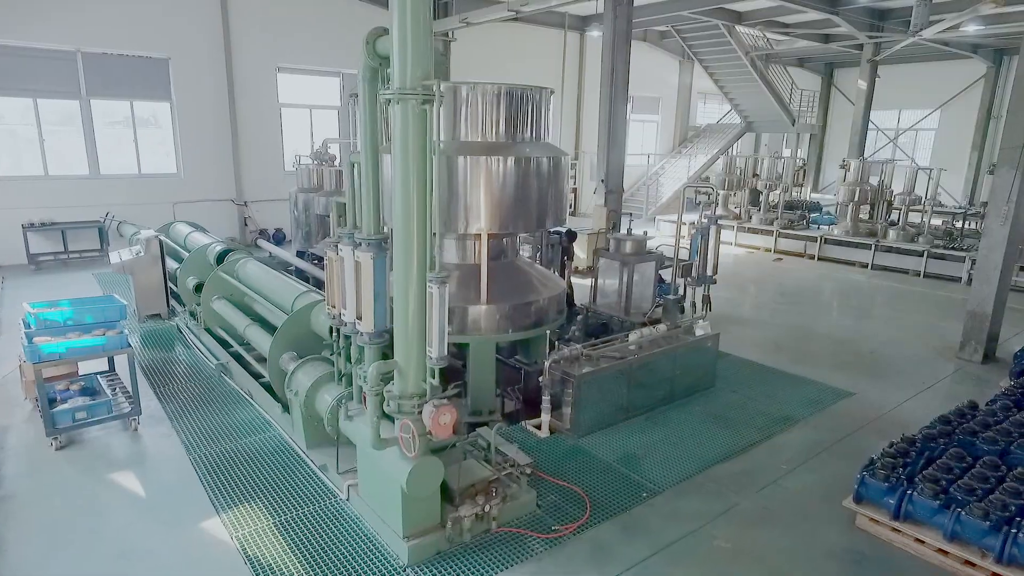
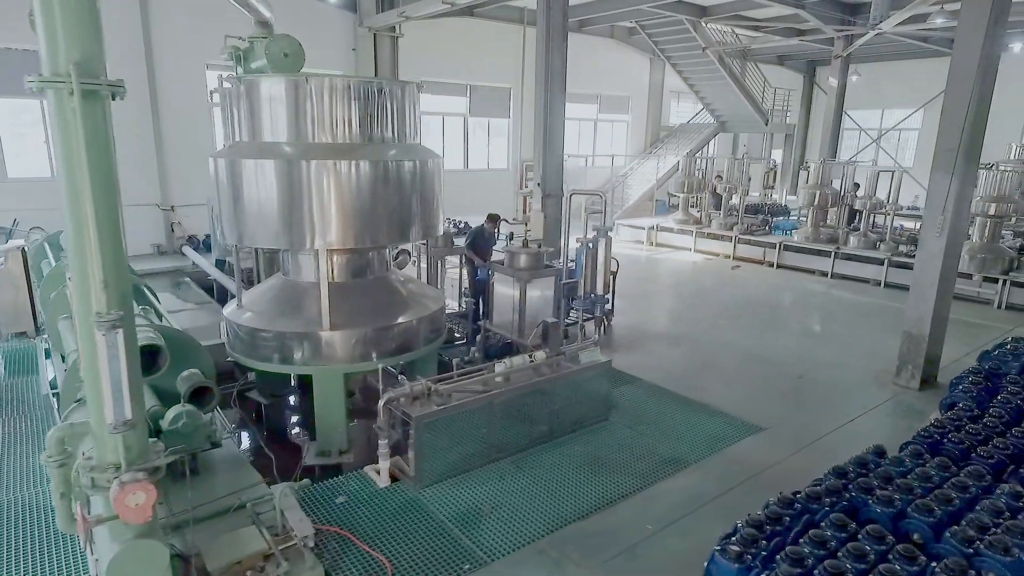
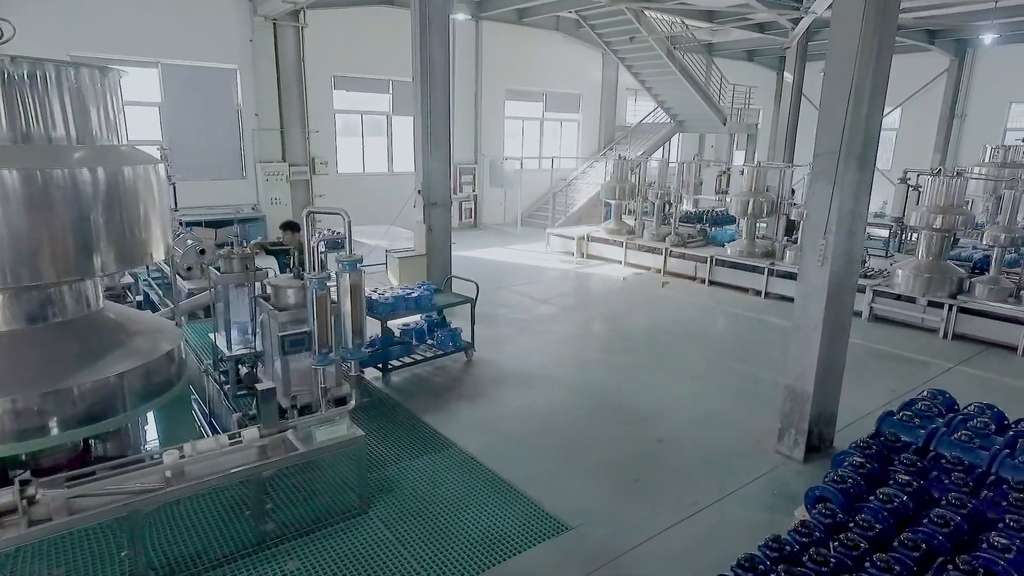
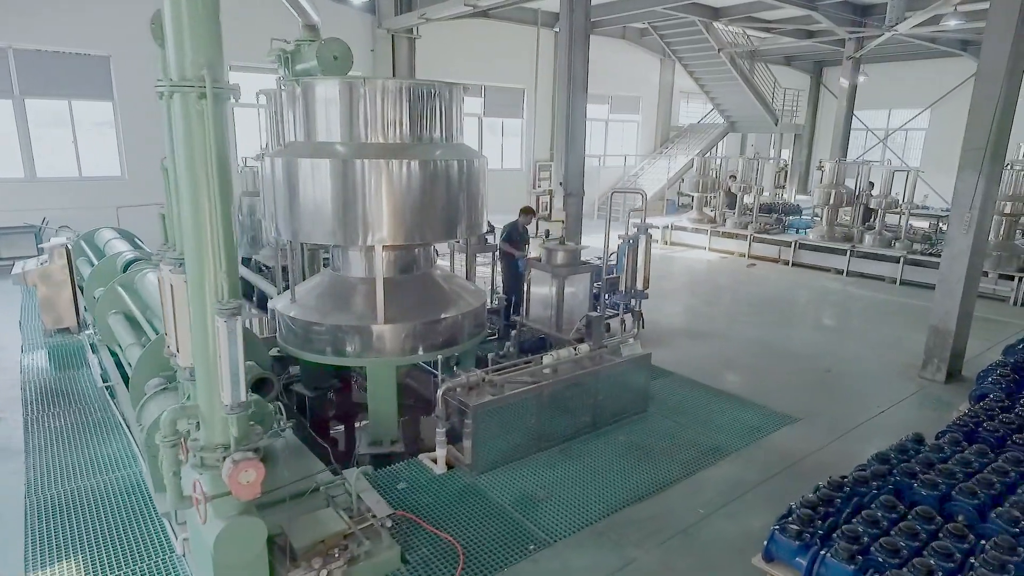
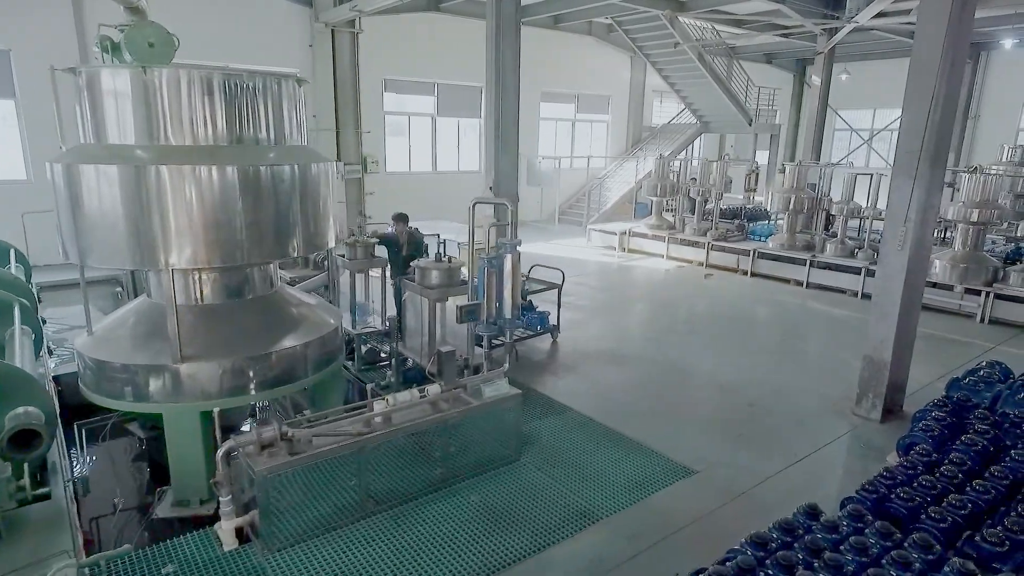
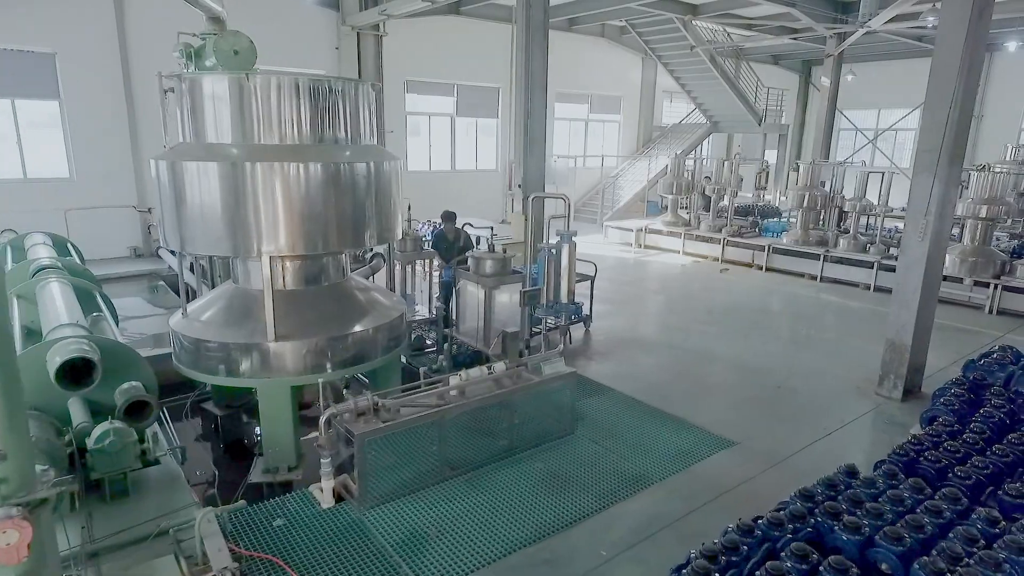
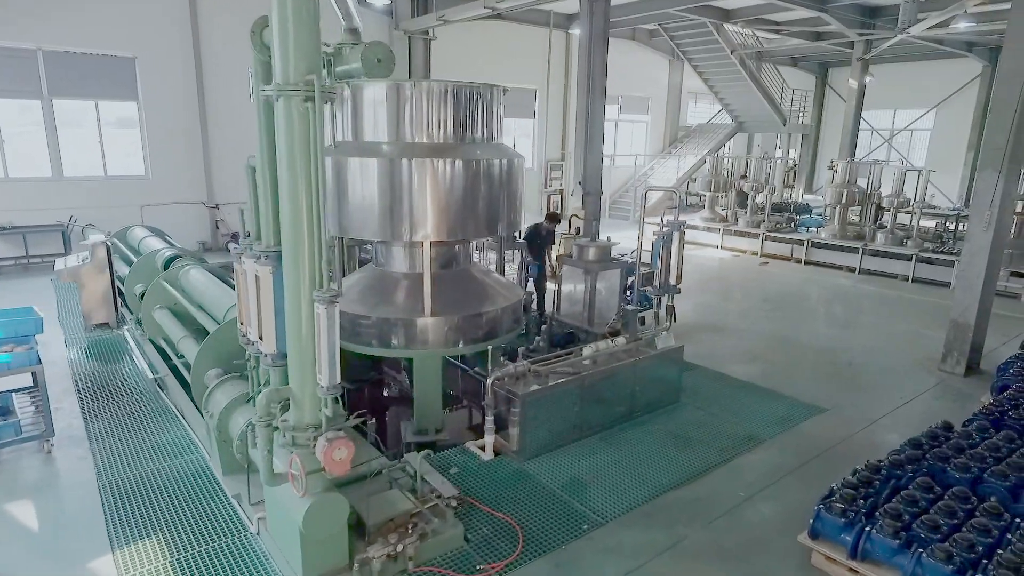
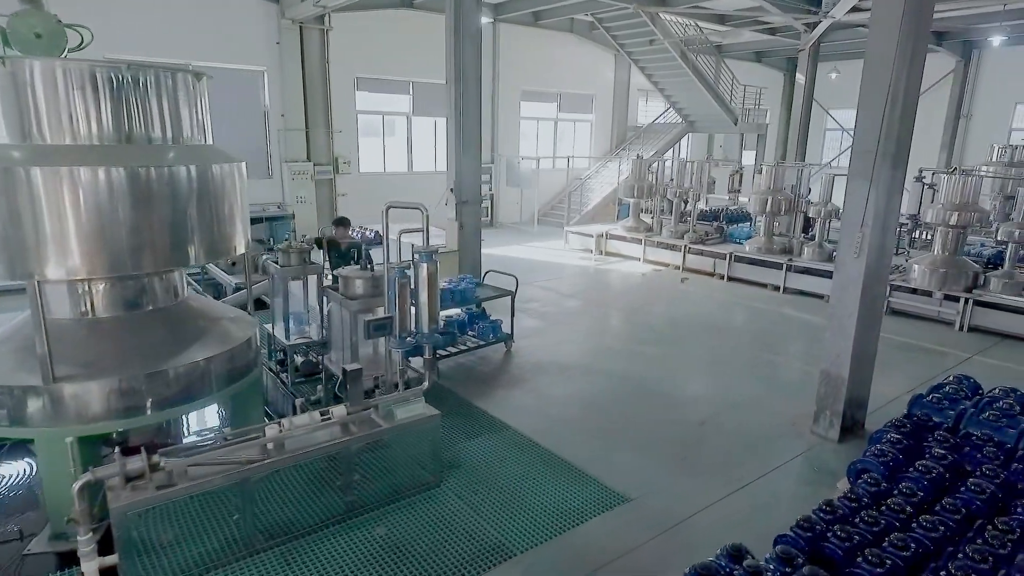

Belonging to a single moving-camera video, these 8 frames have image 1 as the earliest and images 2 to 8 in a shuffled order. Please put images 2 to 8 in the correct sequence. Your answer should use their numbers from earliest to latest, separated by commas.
7, 4, 2, 6, 5, 8, 3
